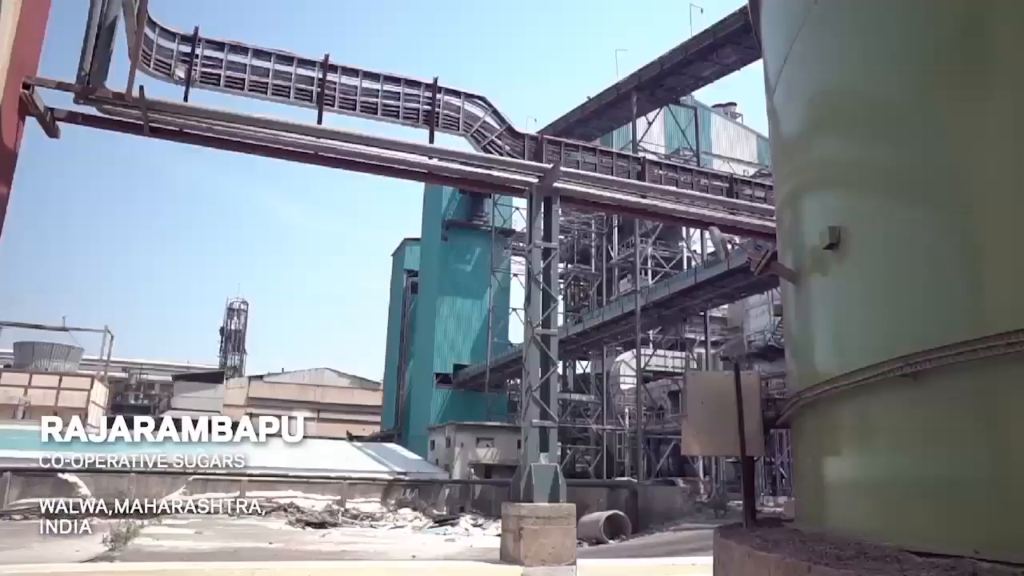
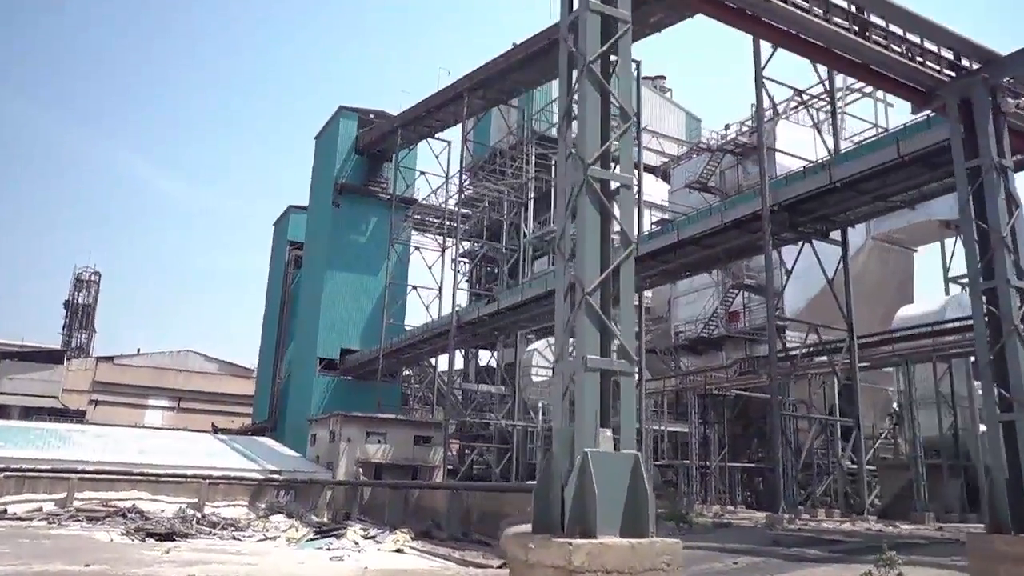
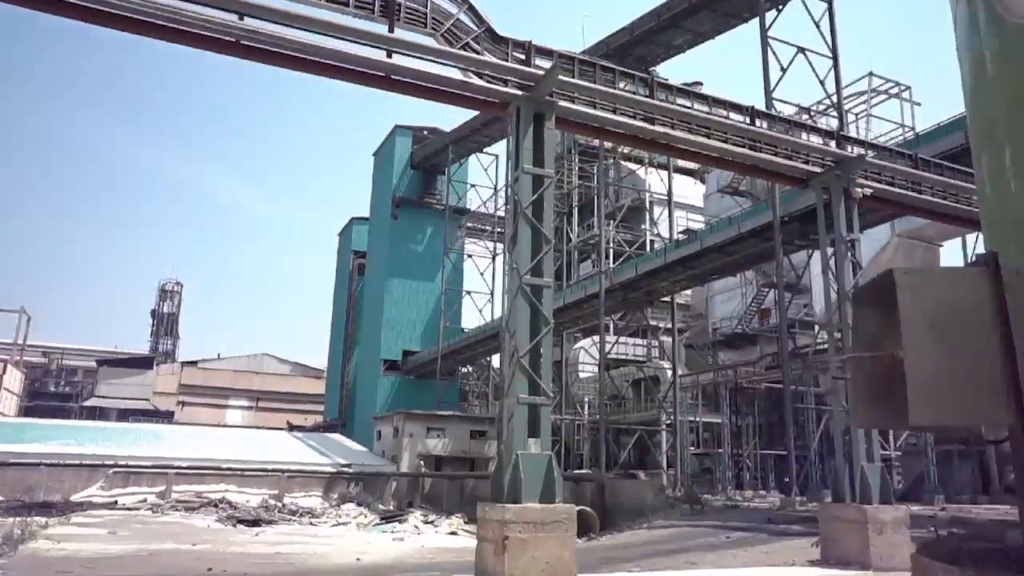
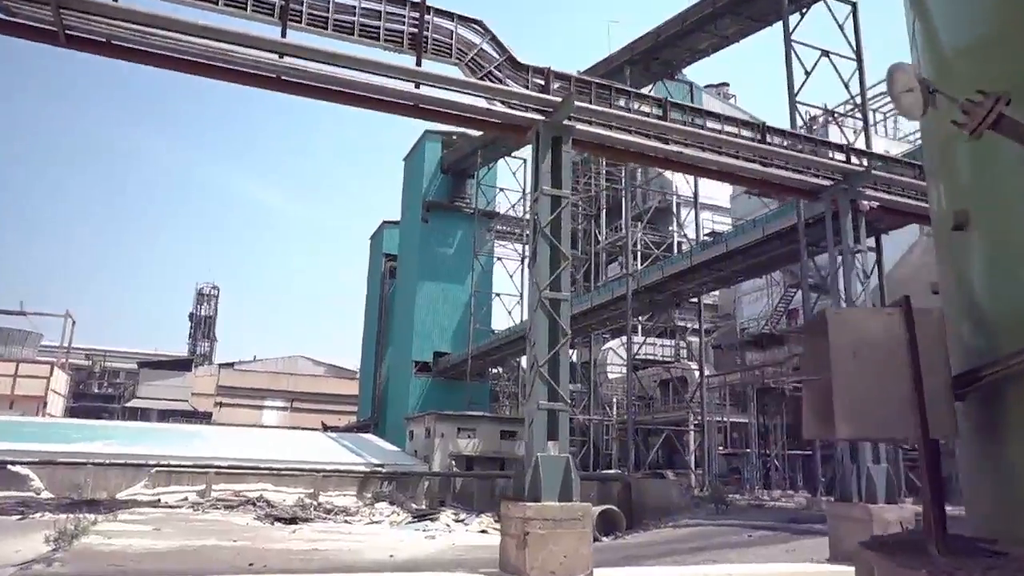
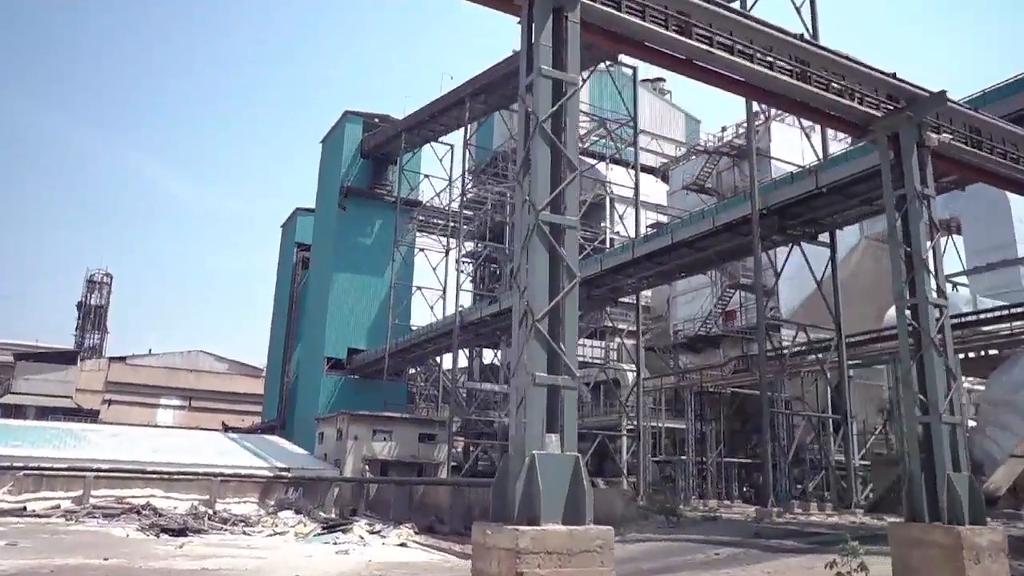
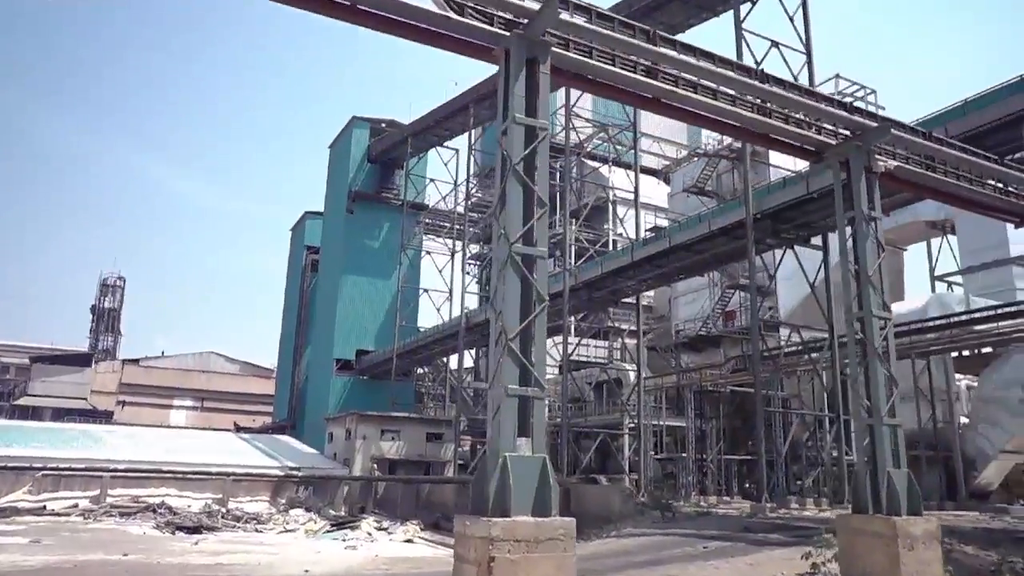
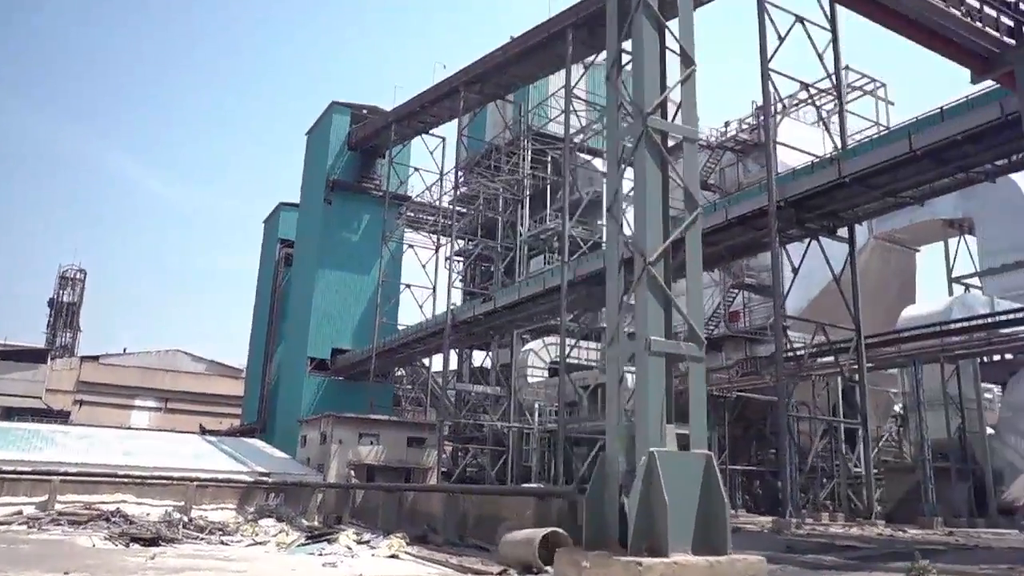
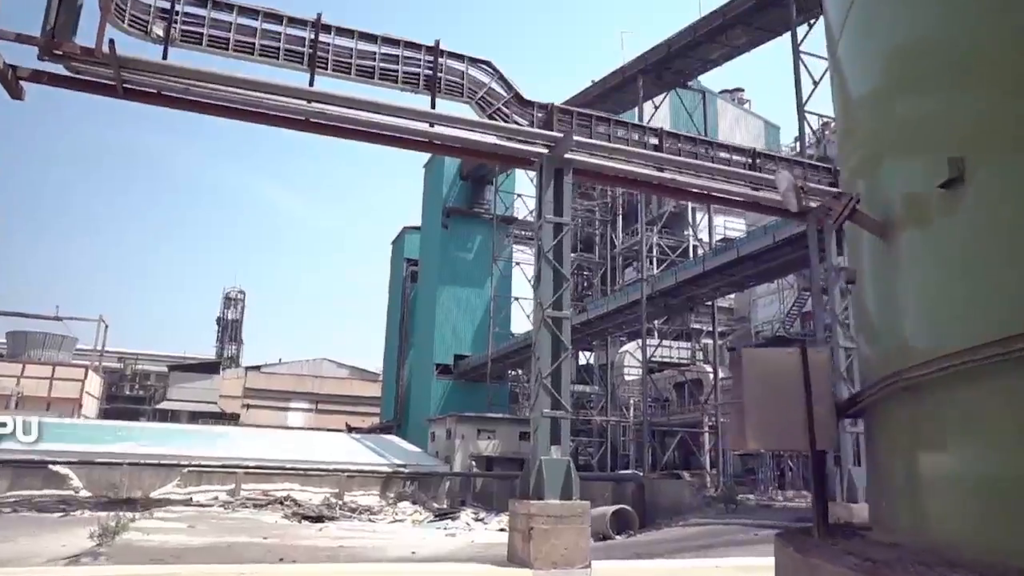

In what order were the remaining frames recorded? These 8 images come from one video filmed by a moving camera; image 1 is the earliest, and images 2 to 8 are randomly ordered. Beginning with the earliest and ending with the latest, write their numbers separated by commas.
8, 4, 3, 6, 5, 2, 7
